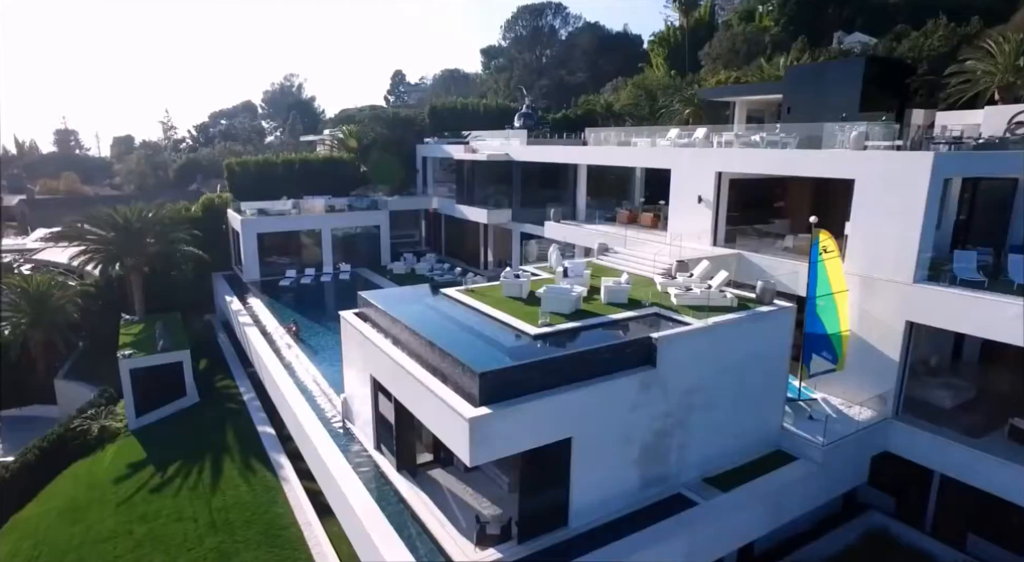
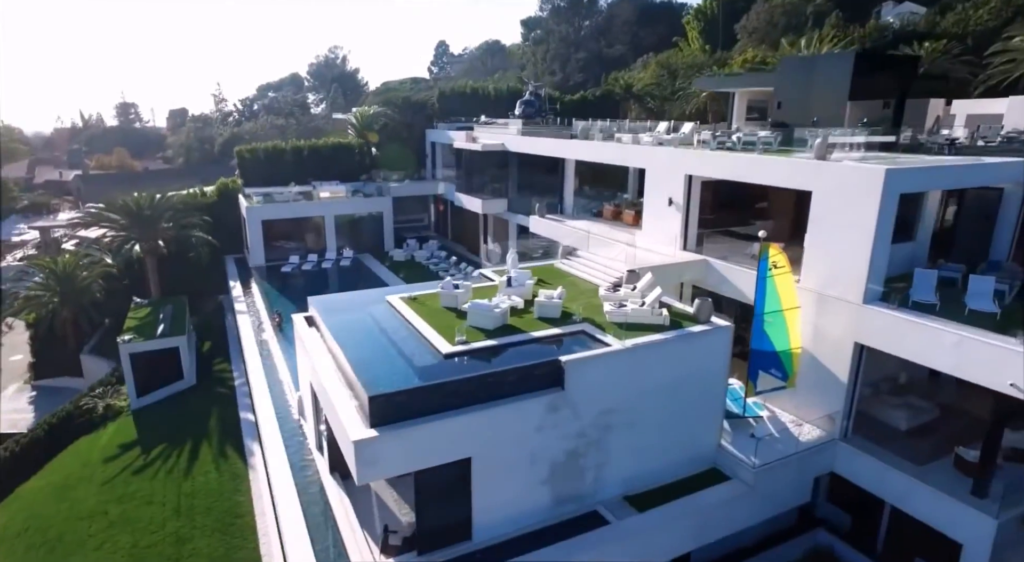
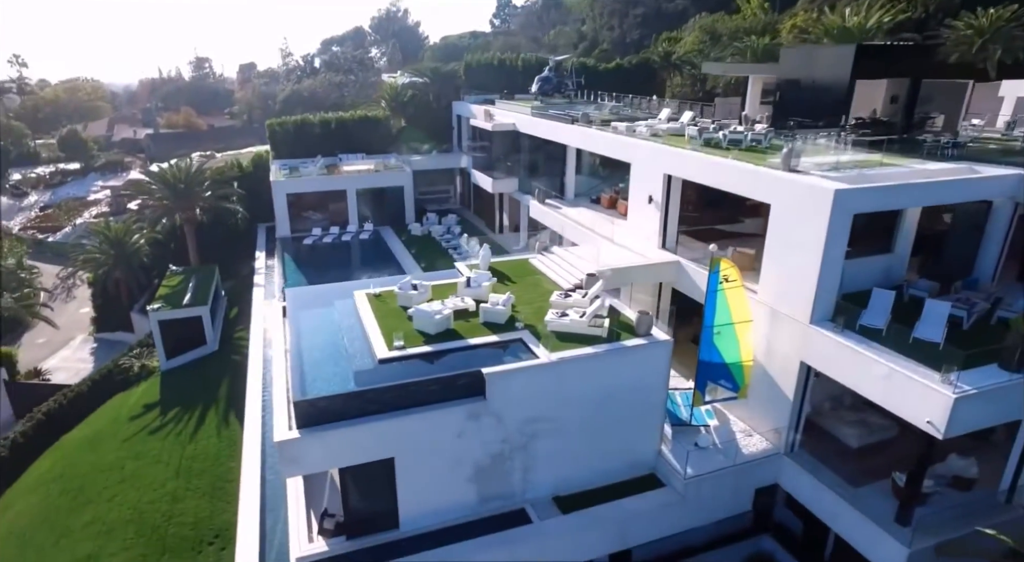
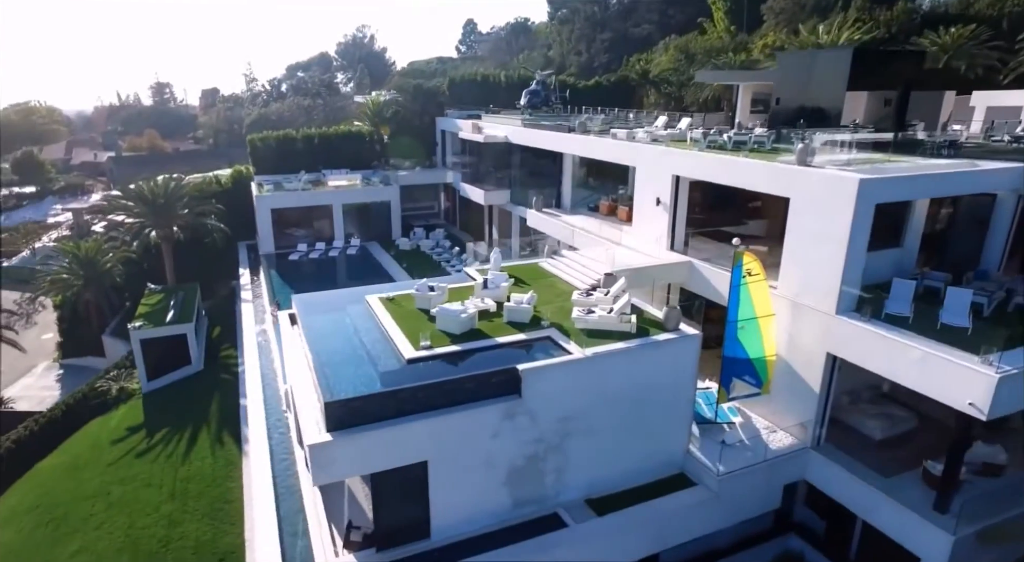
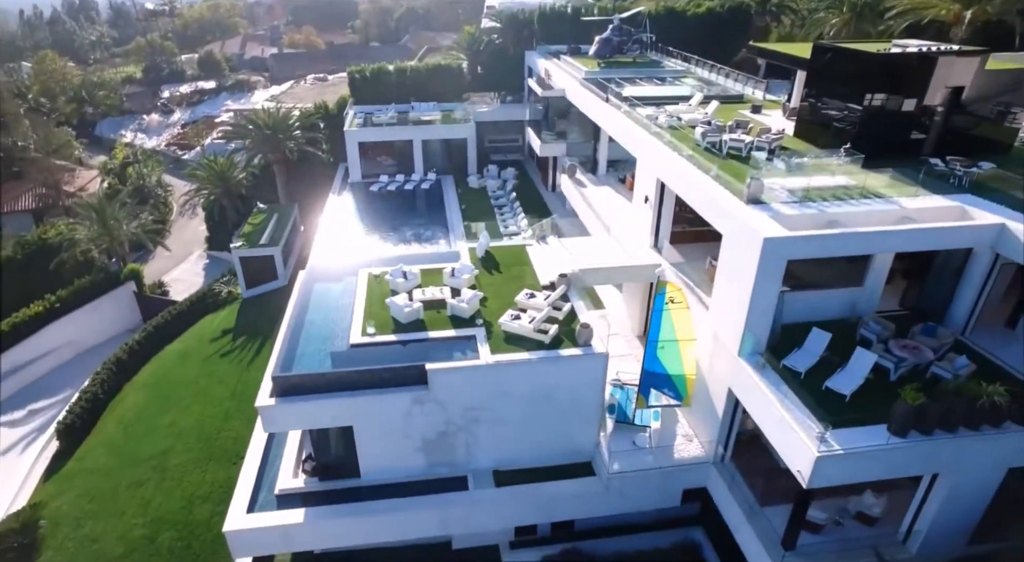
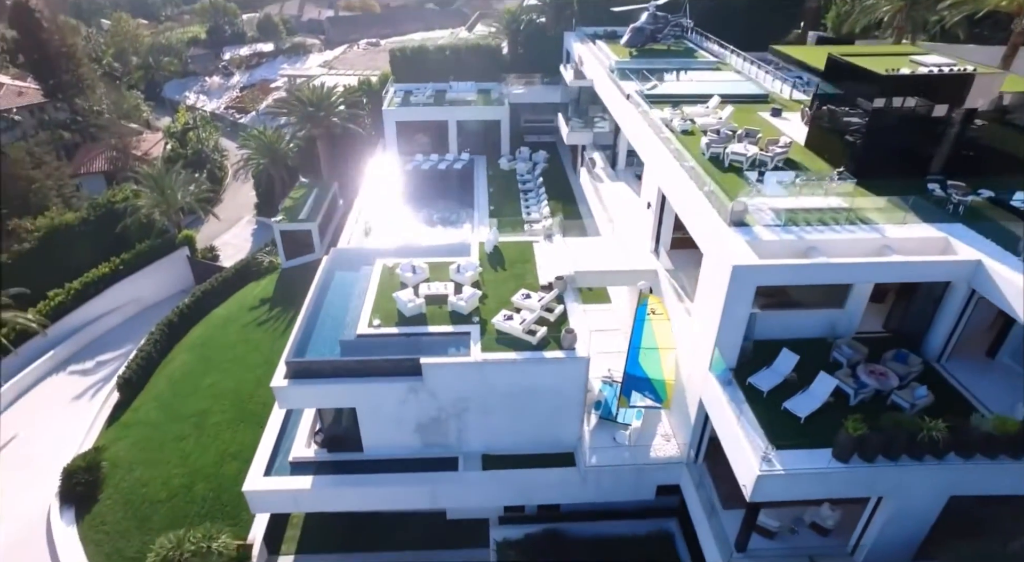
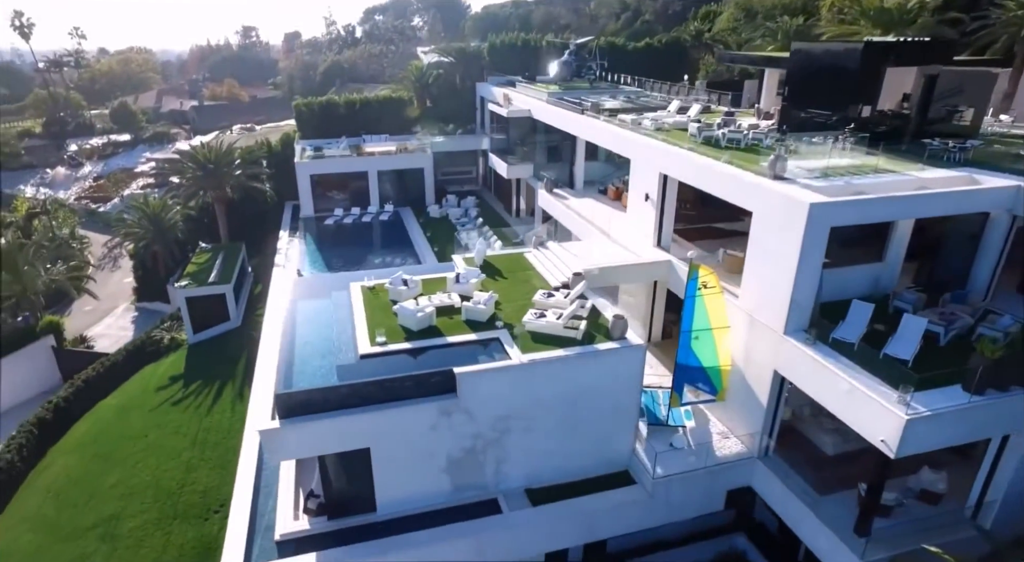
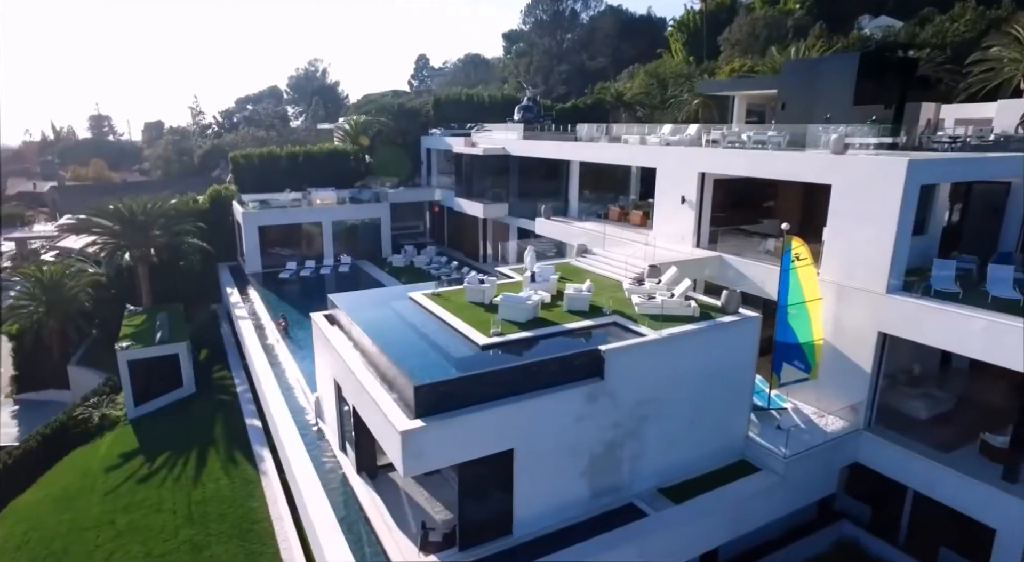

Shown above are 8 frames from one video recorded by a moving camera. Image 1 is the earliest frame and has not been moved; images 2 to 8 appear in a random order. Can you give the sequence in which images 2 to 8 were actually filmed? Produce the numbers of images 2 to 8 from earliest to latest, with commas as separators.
8, 2, 4, 3, 7, 5, 6
